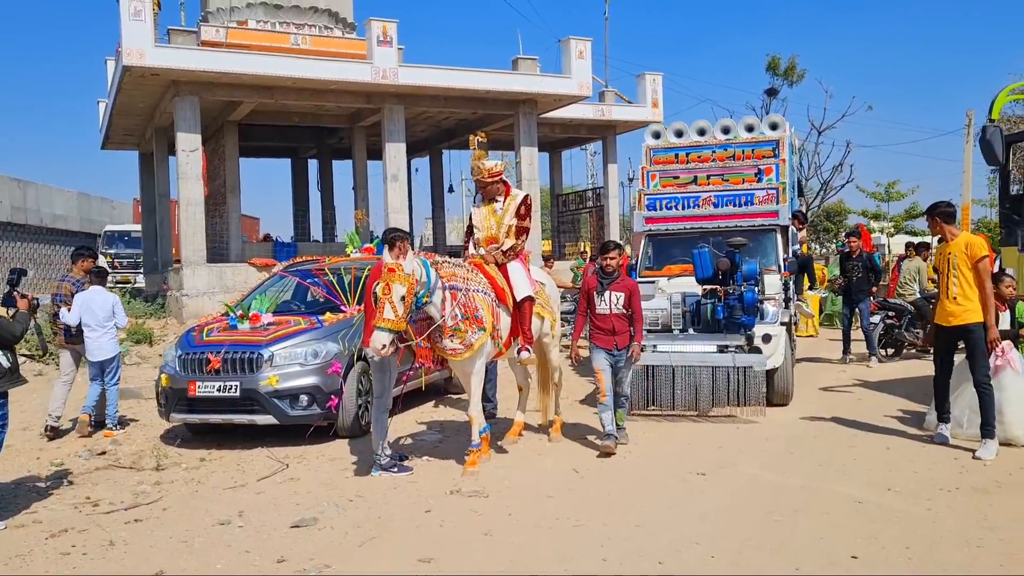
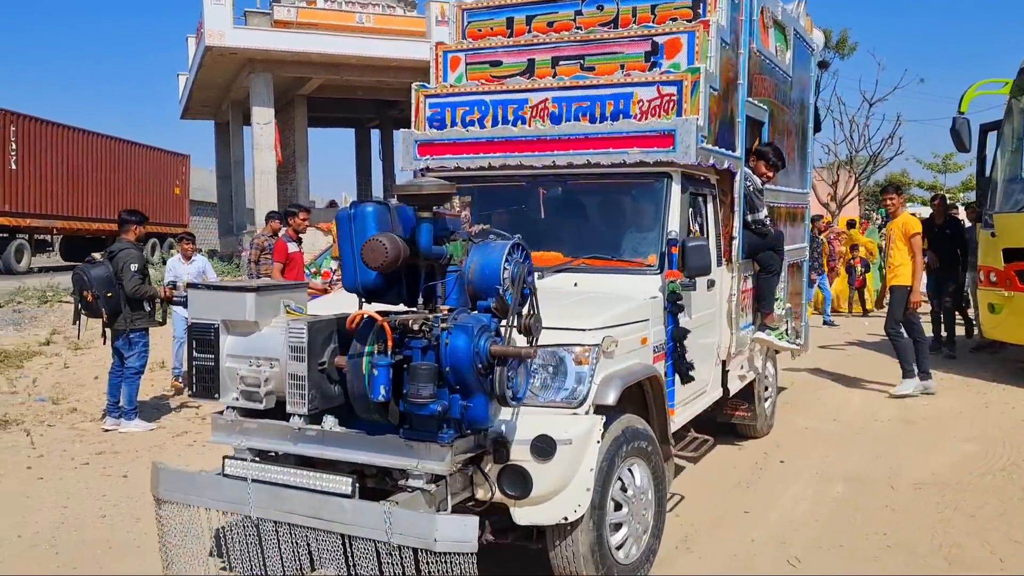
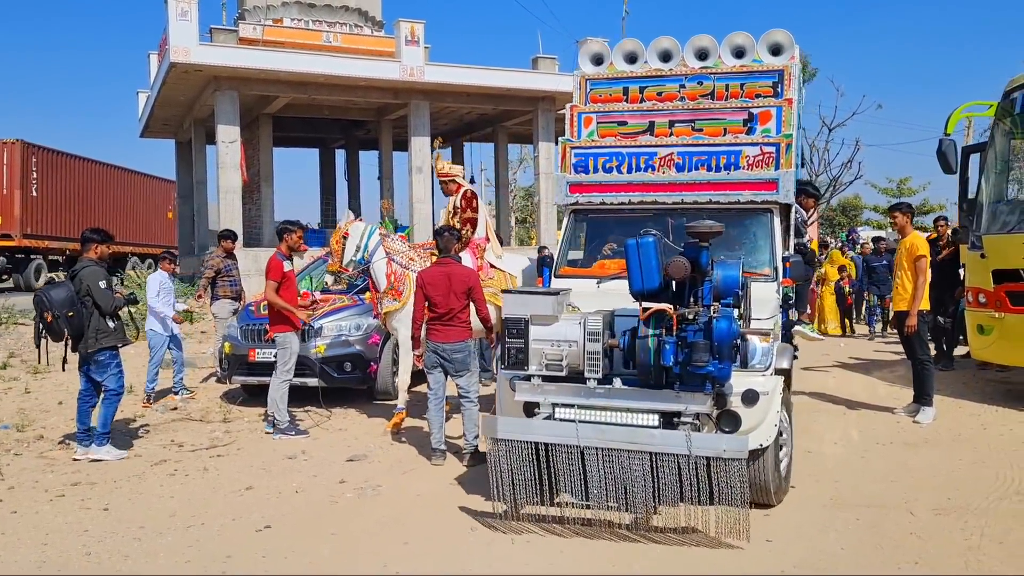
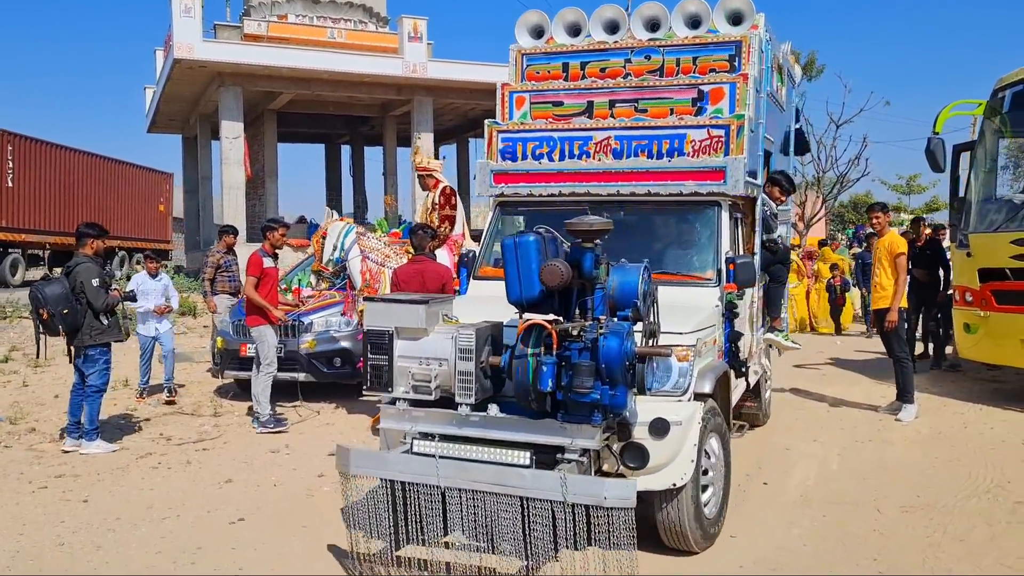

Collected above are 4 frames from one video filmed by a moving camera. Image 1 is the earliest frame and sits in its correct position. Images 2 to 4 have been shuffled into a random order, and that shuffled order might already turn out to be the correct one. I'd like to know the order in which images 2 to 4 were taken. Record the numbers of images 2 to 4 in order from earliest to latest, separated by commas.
3, 4, 2
